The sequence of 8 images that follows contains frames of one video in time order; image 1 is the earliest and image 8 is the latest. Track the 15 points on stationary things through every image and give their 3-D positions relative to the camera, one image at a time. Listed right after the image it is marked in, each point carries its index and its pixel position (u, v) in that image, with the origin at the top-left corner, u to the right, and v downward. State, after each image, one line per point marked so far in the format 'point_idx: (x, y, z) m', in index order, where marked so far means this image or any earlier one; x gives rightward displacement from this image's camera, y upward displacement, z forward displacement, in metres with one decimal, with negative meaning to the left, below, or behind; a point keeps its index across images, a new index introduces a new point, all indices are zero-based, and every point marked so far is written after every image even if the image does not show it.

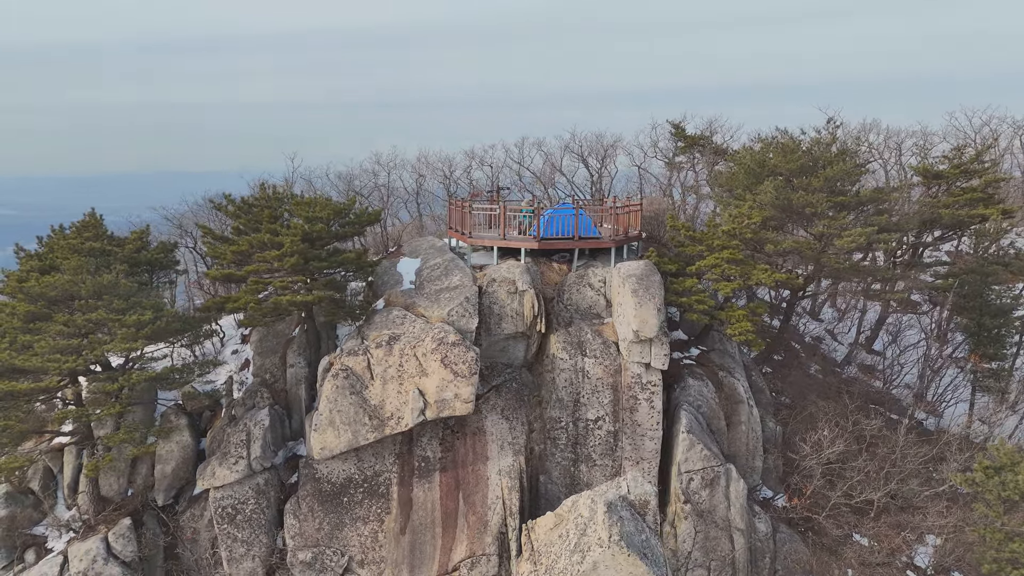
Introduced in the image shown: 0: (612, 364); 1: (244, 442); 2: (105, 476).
0: (+2.9, -2.2, +14.9) m
1: (-7.7, -4.4, +14.7) m
2: (-11.8, -5.5, +15.4) m
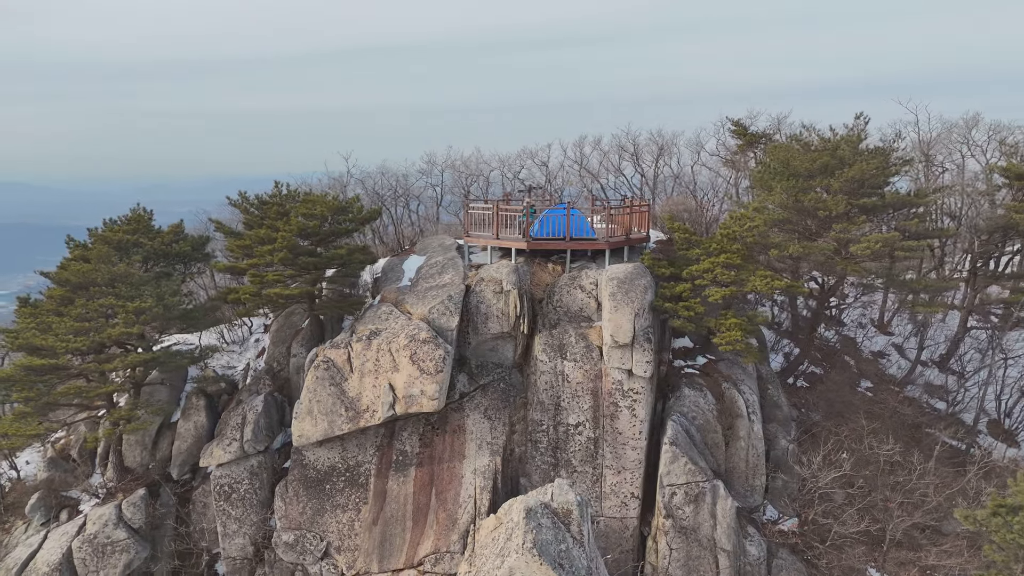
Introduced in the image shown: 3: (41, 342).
0: (+2.2, -2.3, +14.4) m
1: (-8.3, -4.2, +15.6) m
2: (-12.3, -5.1, +16.9) m
3: (-12.9, -1.3, +13.9) m
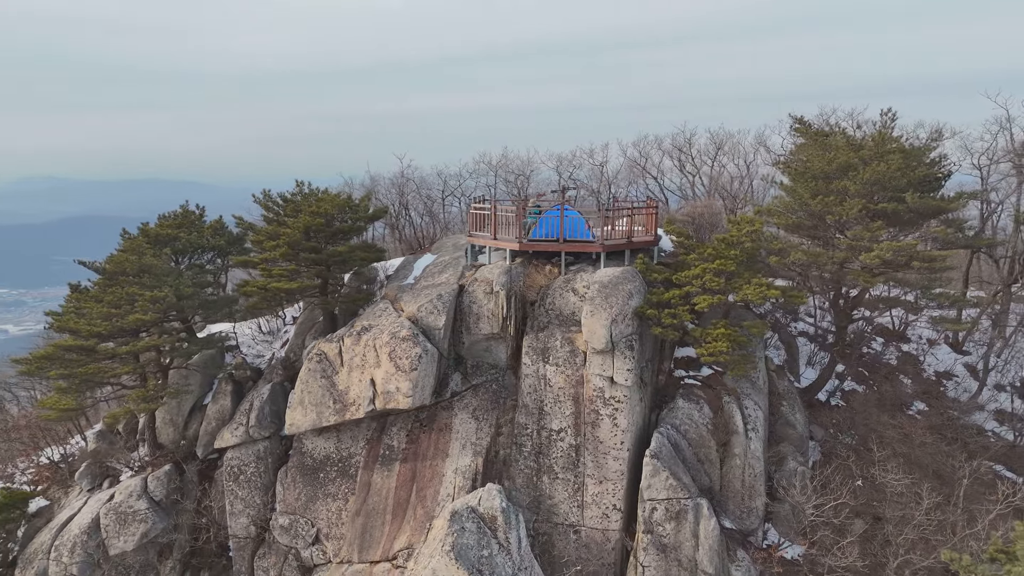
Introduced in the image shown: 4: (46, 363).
0: (+1.7, -2.4, +14.0) m
1: (-8.6, -4.0, +16.7) m
2: (-12.5, -4.9, +18.5) m
3: (-13.3, -1.0, +15.6) m
4: (-14.2, -2.2, +15.8) m
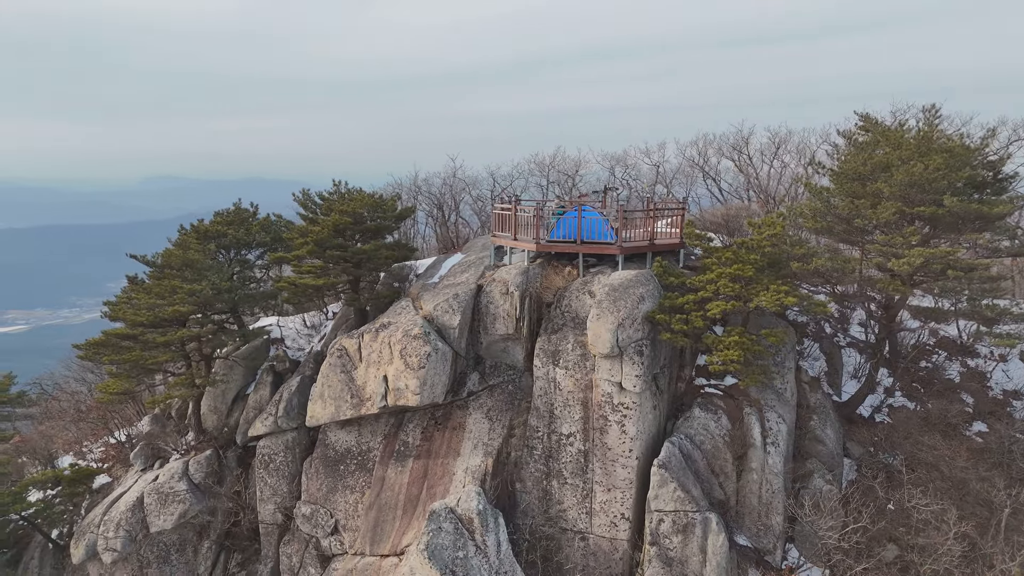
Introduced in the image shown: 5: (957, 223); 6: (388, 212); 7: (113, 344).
0: (+1.9, -2.4, +13.8) m
1: (-8.1, -3.9, +17.6) m
2: (-11.7, -4.8, +19.8) m
3: (-12.8, -0.8, +17.1) m
4: (-13.7, -2.1, +17.3) m
5: (+10.9, +1.7, +12.8) m
6: (-4.6, +2.8, +18.5) m
7: (-13.3, -1.9, +17.2) m
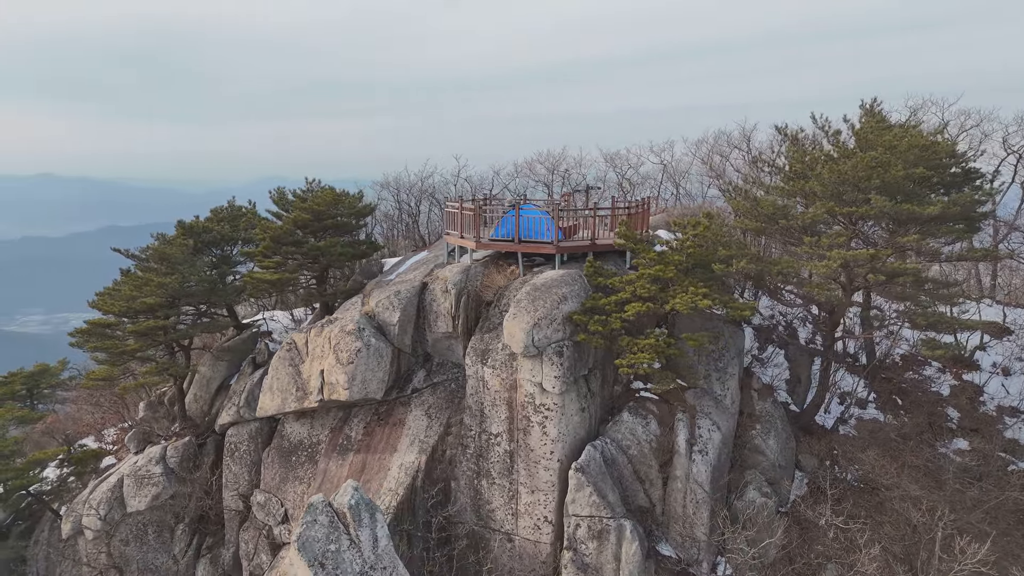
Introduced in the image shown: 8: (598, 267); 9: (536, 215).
0: (-0.1, -2.4, +13.7) m
1: (-9.7, -3.8, +18.4) m
2: (-13.2, -4.6, +20.9) m
3: (-14.4, -0.6, +18.2) m
4: (-15.3, -1.8, +18.6) m
5: (+8.8, +1.6, +11.9) m
6: (-6.1, +2.9, +18.9) m
7: (-14.9, -1.6, +18.5) m
8: (+2.3, +0.6, +13.7) m
9: (+0.8, +2.2, +15.3) m
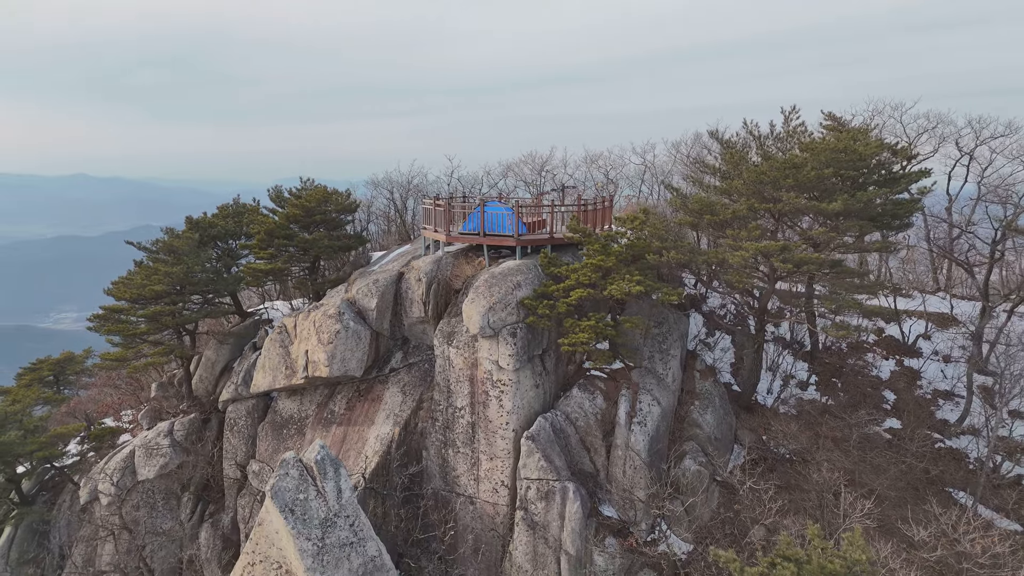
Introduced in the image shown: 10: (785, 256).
0: (-1.2, -2.1, +15.3) m
1: (-10.7, -3.4, +20.2) m
2: (-14.1, -4.1, +22.8) m
3: (-15.5, -0.2, +20.1) m
4: (-16.4, -1.4, +20.5) m
5: (+7.7, +1.9, +13.2) m
6: (-7.1, +3.3, +20.6) m
7: (-15.9, -1.2, +20.4) m
8: (+1.2, +0.9, +15.2) m
9: (-0.3, +2.5, +16.8) m
10: (+7.1, +0.8, +13.2) m
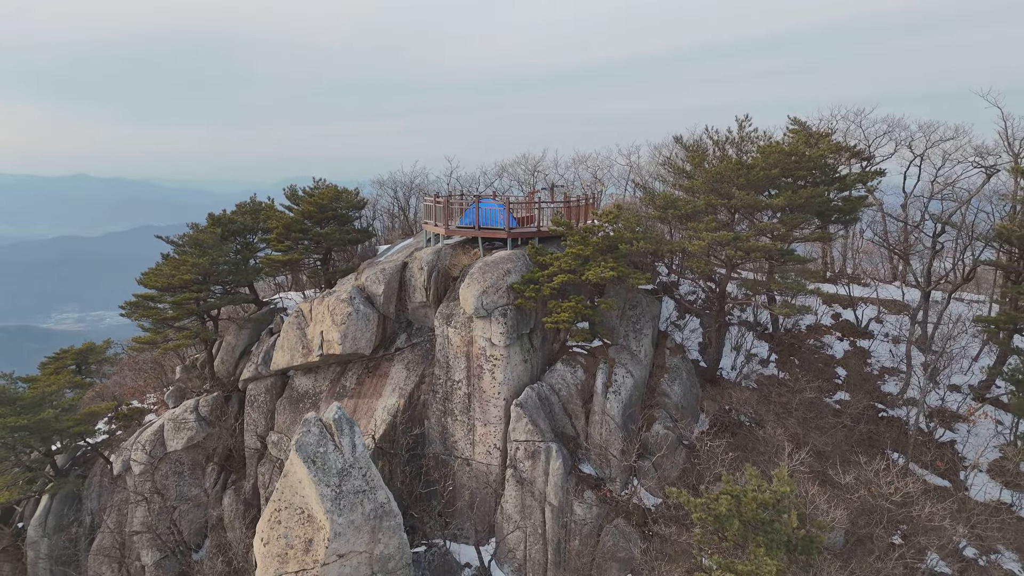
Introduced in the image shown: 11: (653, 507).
0: (-1.5, -1.6, +17.4) m
1: (-11.0, -2.9, +22.3) m
2: (-14.4, -3.7, +24.9) m
3: (-15.8, +0.3, +22.3) m
4: (-16.6, -0.9, +22.6) m
5: (+7.4, +2.4, +15.3) m
6: (-7.4, +3.7, +22.7) m
7: (-16.2, -0.7, +22.5) m
8: (+0.9, +1.4, +17.3) m
9: (-0.6, +3.0, +18.9) m
10: (+6.8, +1.3, +15.3) m
11: (+4.3, -6.7, +15.5) m
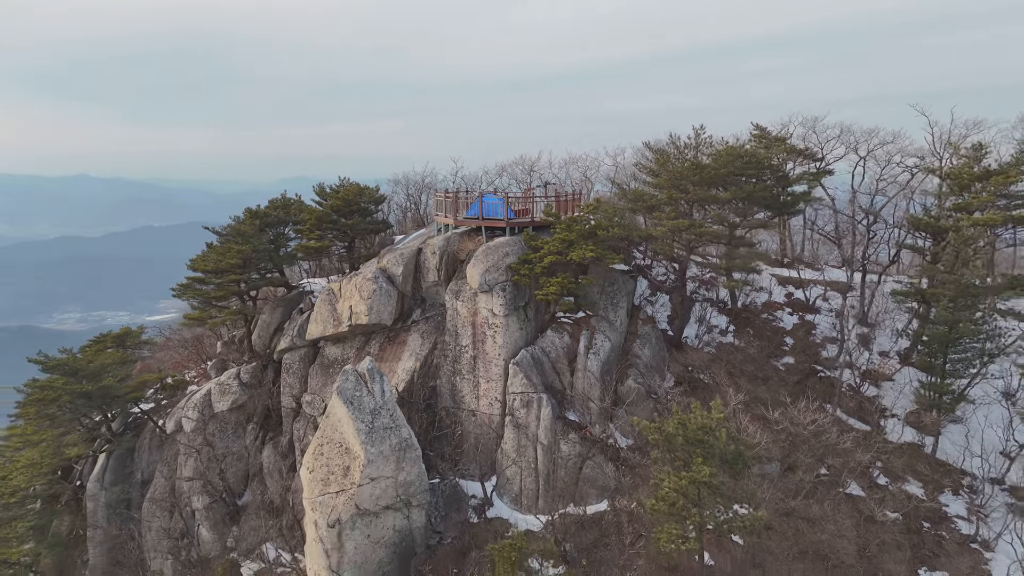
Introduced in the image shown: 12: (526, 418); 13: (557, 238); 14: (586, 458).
0: (-1.6, -0.8, +21.0) m
1: (-11.1, -2.1, +25.9) m
2: (-14.5, -2.8, +28.5) m
3: (-15.8, +1.1, +25.9) m
4: (-16.7, -0.1, +26.3) m
5: (+7.3, +3.2, +18.9) m
6: (-7.4, +4.6, +26.3) m
7: (-16.3, +0.1, +26.1) m
8: (+0.8, +2.2, +20.9) m
9: (-0.7, +3.8, +22.5) m
10: (+6.7, +2.1, +18.9) m
11: (+4.2, -5.9, +19.1) m
12: (+0.5, -4.9, +19.6) m
13: (+1.8, +1.9, +19.5) m
14: (+2.7, -6.3, +19.1) m
